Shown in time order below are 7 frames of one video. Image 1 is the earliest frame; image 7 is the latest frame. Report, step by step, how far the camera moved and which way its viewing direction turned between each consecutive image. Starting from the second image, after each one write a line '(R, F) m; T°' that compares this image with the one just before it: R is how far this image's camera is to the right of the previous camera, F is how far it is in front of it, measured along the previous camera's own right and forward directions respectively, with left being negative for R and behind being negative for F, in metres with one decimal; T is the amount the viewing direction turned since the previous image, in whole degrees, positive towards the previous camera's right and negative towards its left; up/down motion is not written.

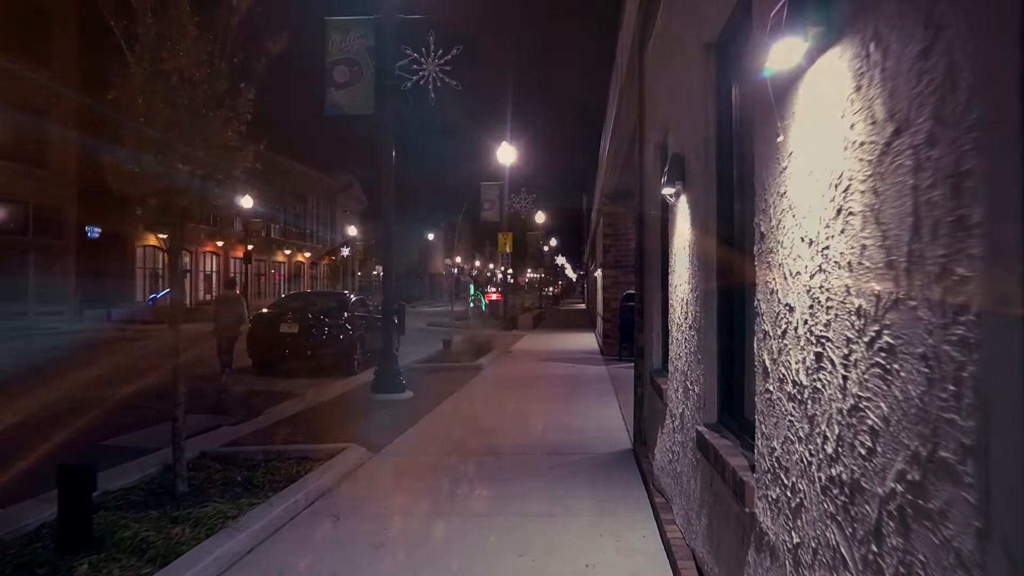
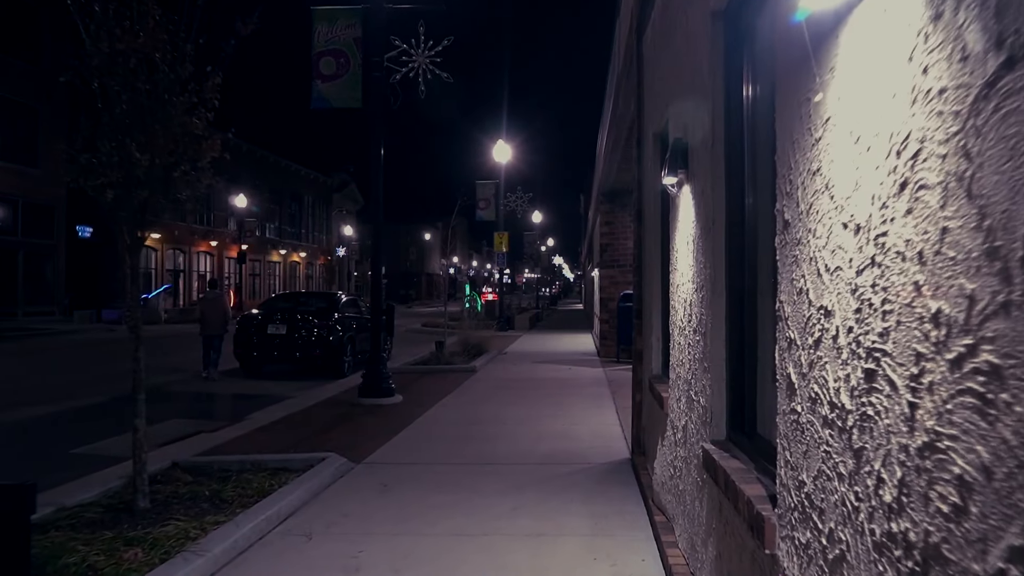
(+0.1, +0.5) m; 0°
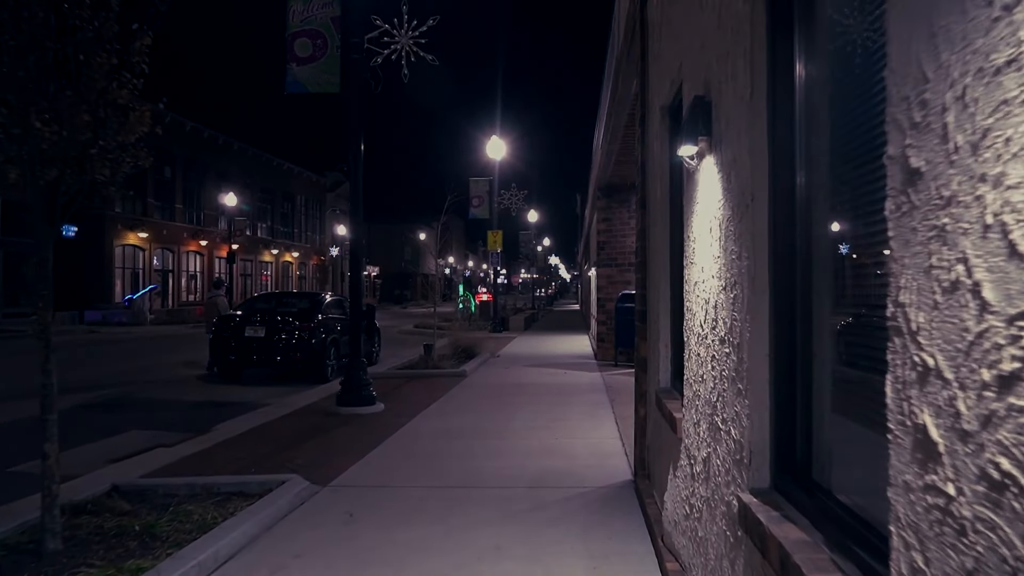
(+0.1, +1.0) m; 0°
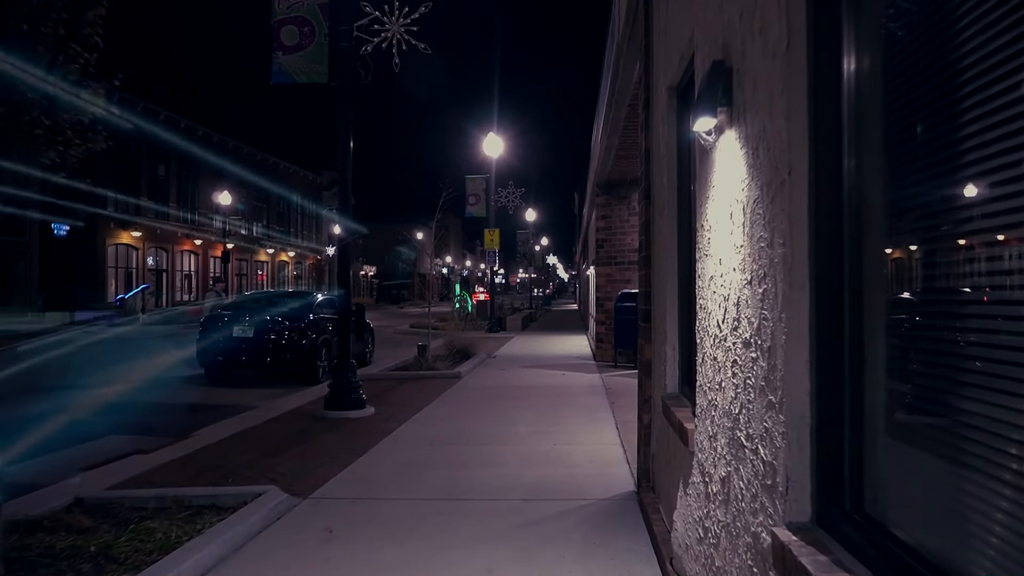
(0.0, +0.5) m; 0°
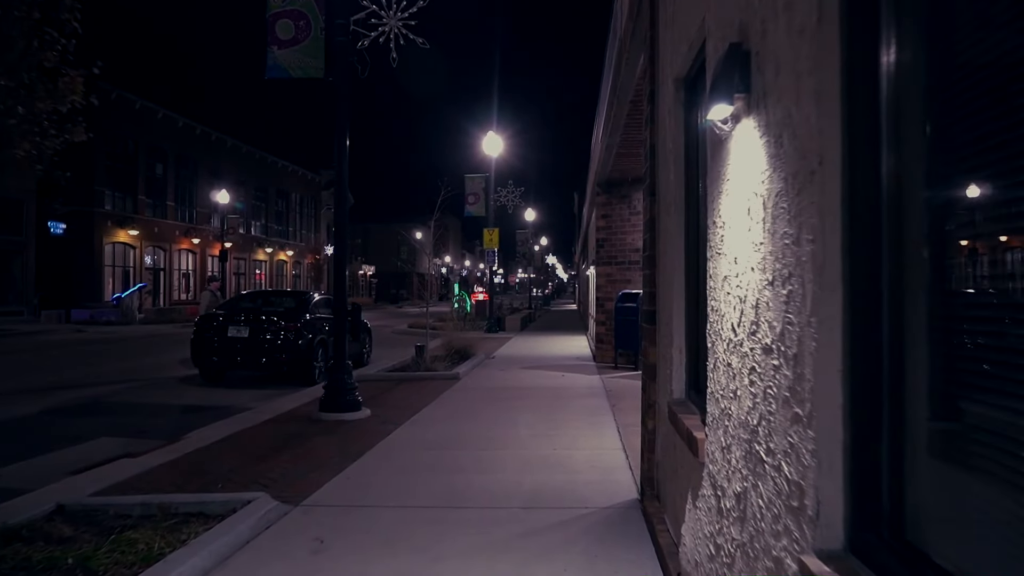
(0.0, +0.2) m; 0°
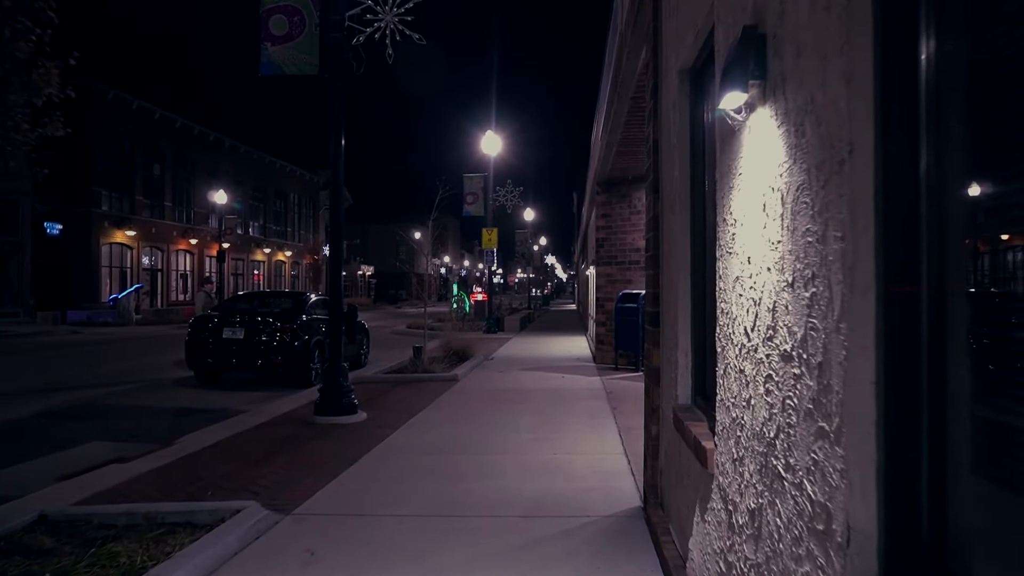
(0.0, +0.2) m; 0°
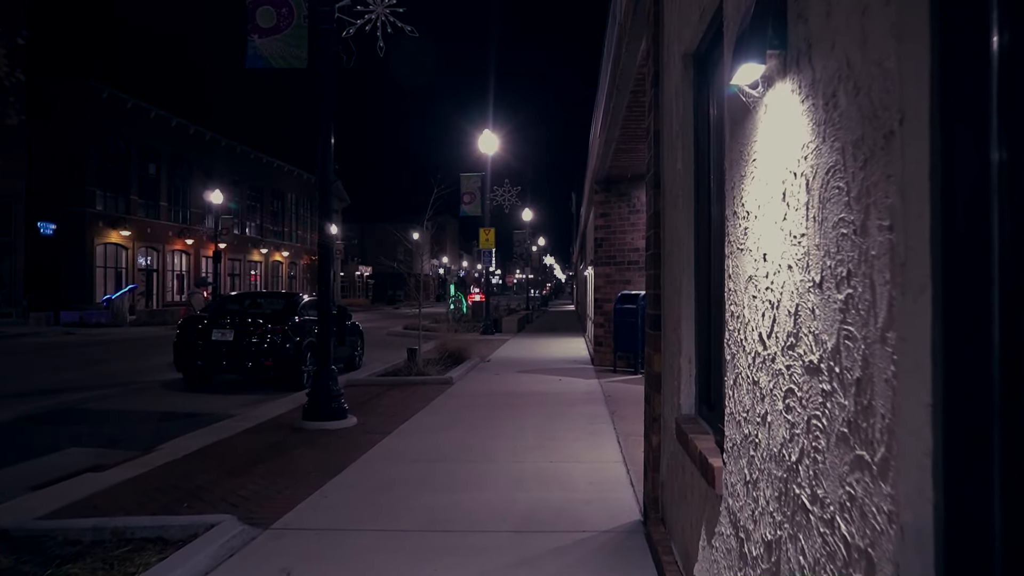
(0.0, +0.4) m; 0°
